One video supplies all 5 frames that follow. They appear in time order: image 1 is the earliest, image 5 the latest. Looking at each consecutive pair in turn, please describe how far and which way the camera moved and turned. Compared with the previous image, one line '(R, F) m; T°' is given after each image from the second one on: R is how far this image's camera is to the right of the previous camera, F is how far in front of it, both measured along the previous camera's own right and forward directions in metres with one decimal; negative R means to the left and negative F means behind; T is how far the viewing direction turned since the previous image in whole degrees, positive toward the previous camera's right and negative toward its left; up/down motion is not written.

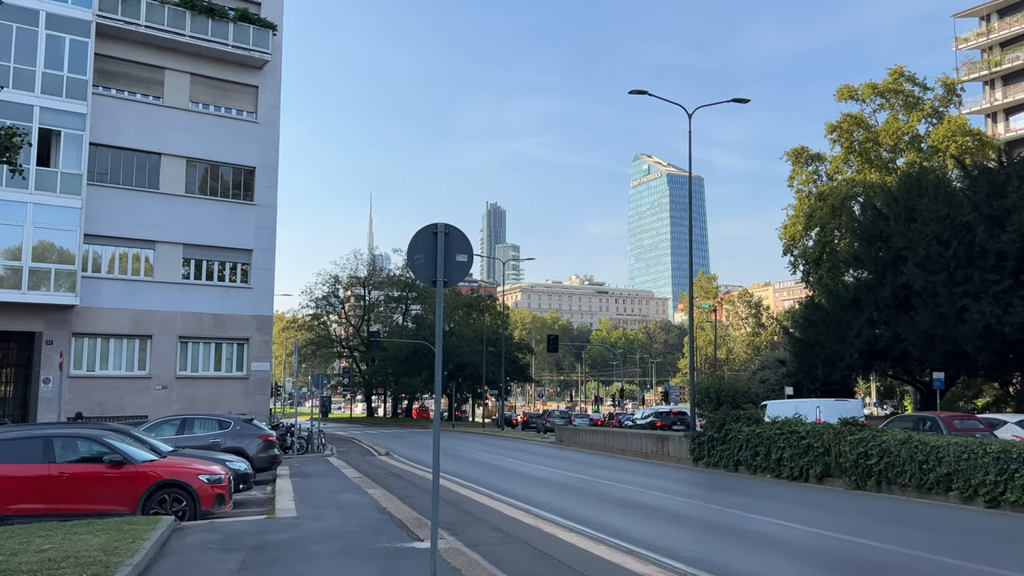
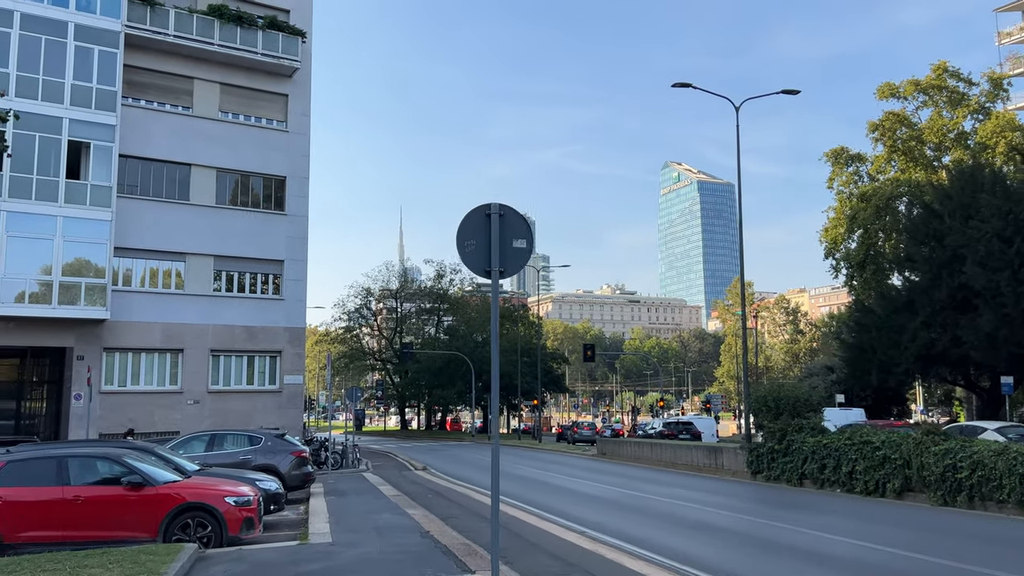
(-0.3, +1.0) m; -2°
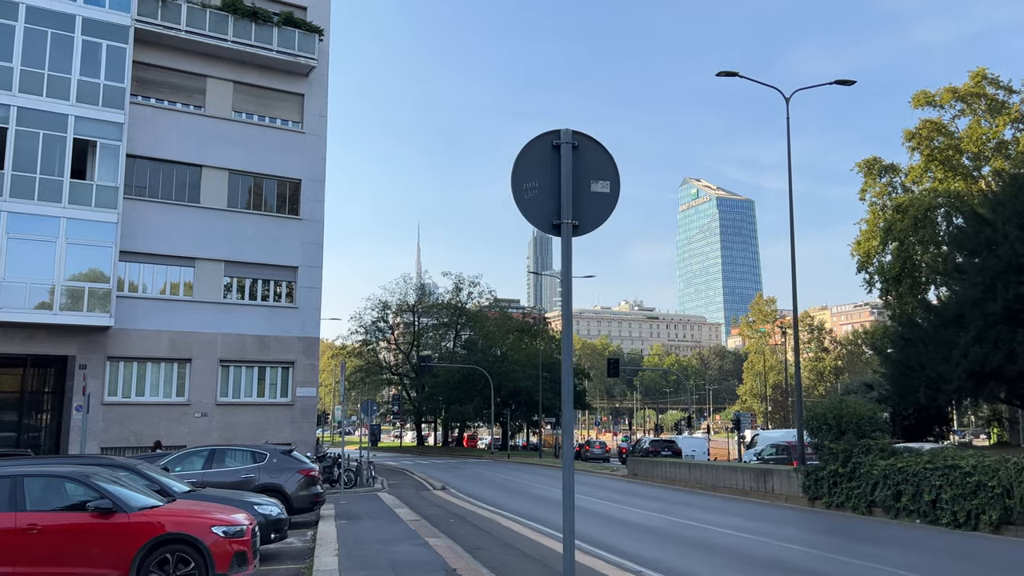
(-0.3, +1.6) m; -1°
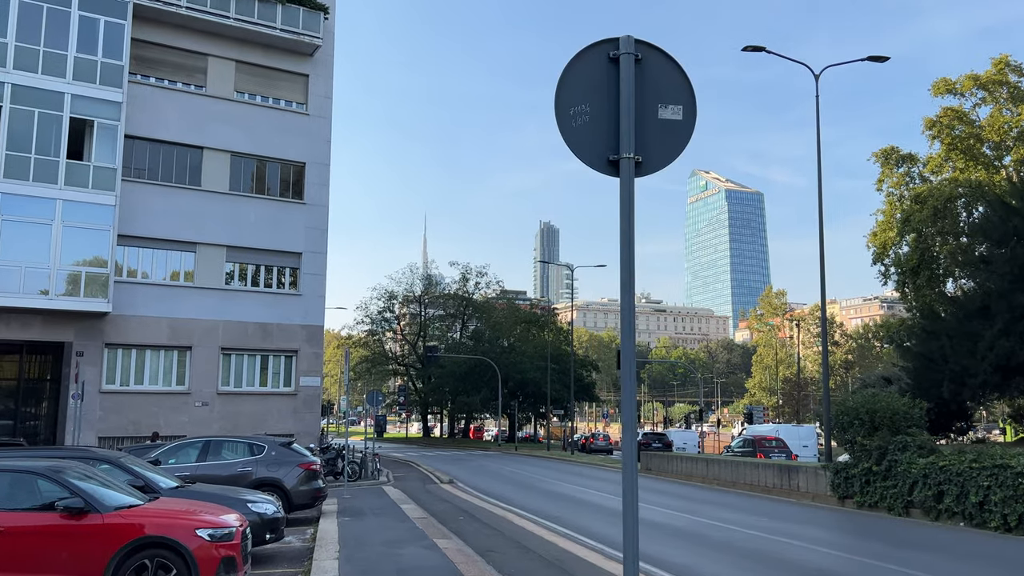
(-0.1, +0.9) m; 0°
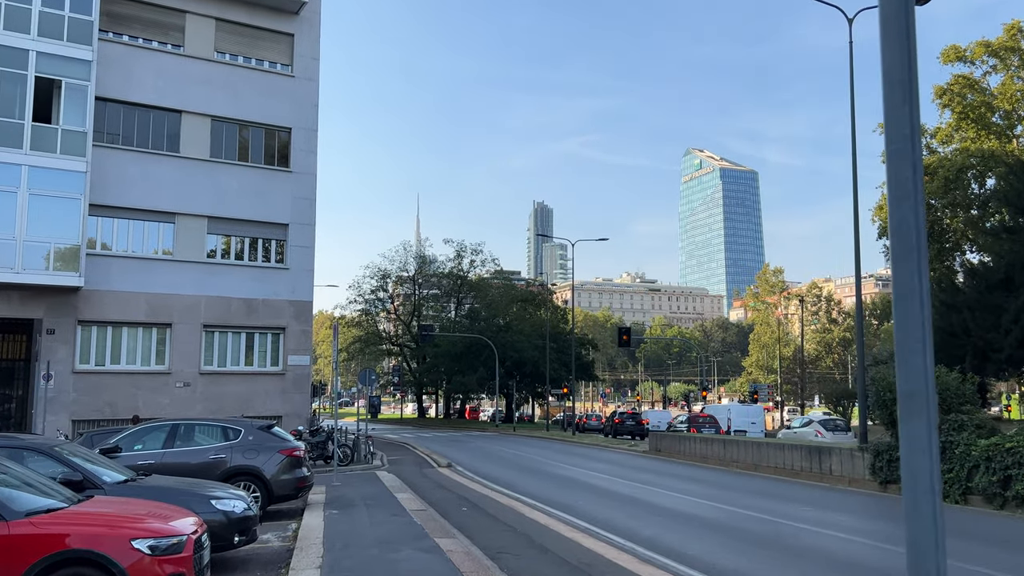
(-0.2, +1.6) m; 0°
